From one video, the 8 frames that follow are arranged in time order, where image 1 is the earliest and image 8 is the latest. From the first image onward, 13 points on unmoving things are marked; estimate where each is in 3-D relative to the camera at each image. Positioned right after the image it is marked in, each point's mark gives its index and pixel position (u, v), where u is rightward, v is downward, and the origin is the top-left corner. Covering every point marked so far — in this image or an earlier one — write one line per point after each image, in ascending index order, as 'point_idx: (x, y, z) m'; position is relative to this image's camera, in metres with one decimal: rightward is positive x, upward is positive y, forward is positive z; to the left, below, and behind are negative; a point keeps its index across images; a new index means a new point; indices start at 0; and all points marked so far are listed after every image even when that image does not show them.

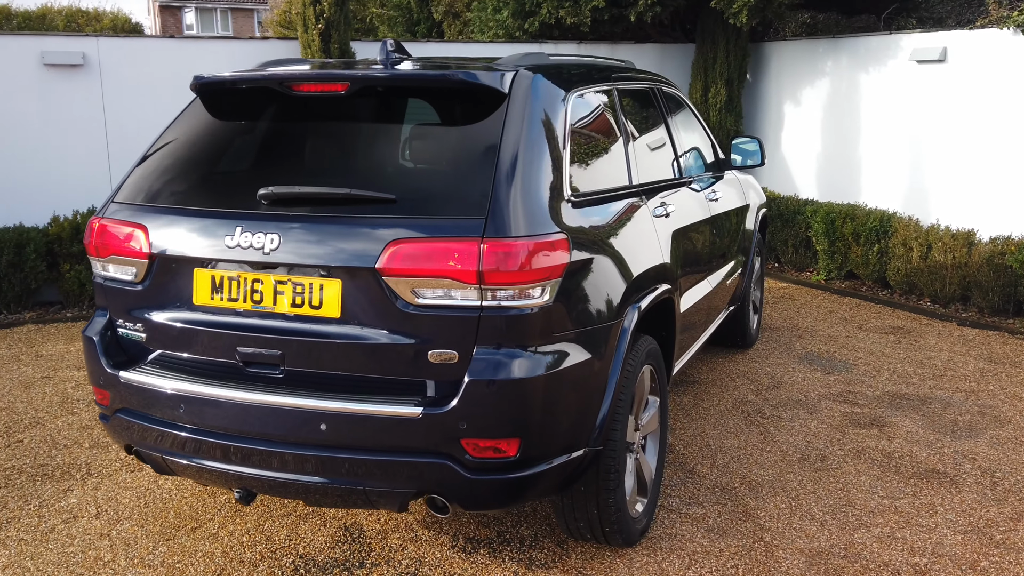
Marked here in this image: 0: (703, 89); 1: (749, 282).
0: (+1.5, +1.6, +7.5) m
1: (+1.2, 0.0, +4.5) m
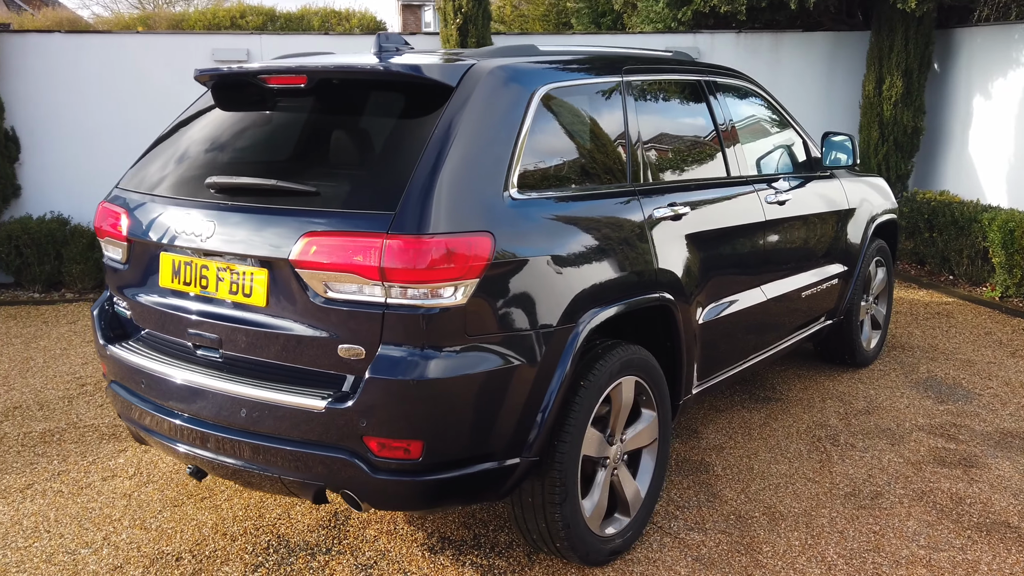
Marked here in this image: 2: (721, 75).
0: (+2.7, +1.5, +6.8) m
1: (+1.5, 0.0, +4.1) m
2: (+0.7, +0.8, +3.4) m
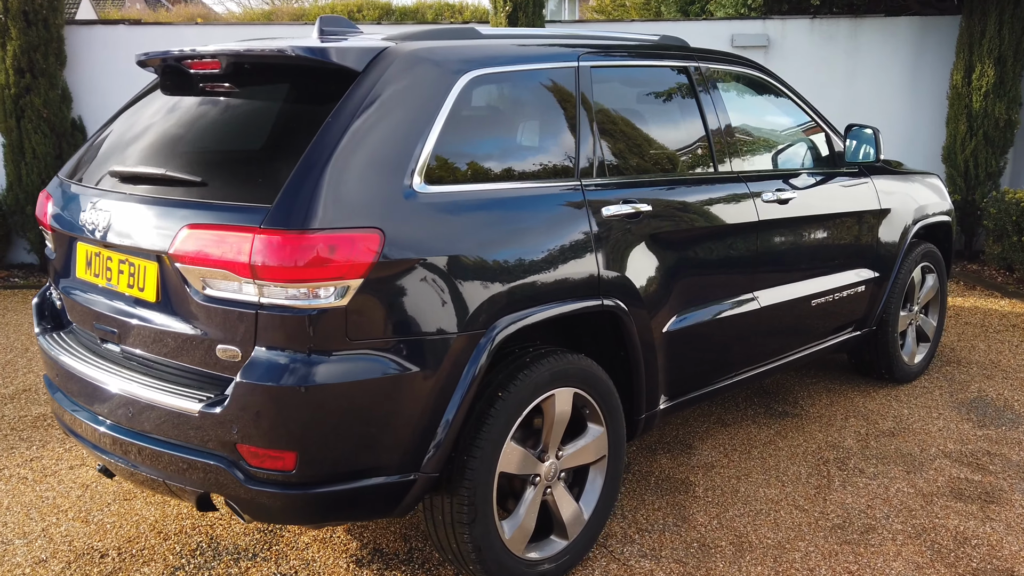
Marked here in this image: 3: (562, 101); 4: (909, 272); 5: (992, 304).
0: (+3.1, +1.5, +6.3) m
1: (+1.6, 0.0, +3.7) m
2: (+0.7, +0.8, +3.1) m
3: (+0.1, +0.5, +2.5) m
4: (+1.6, +0.1, +3.7) m
5: (+2.9, -0.1, +5.5) m
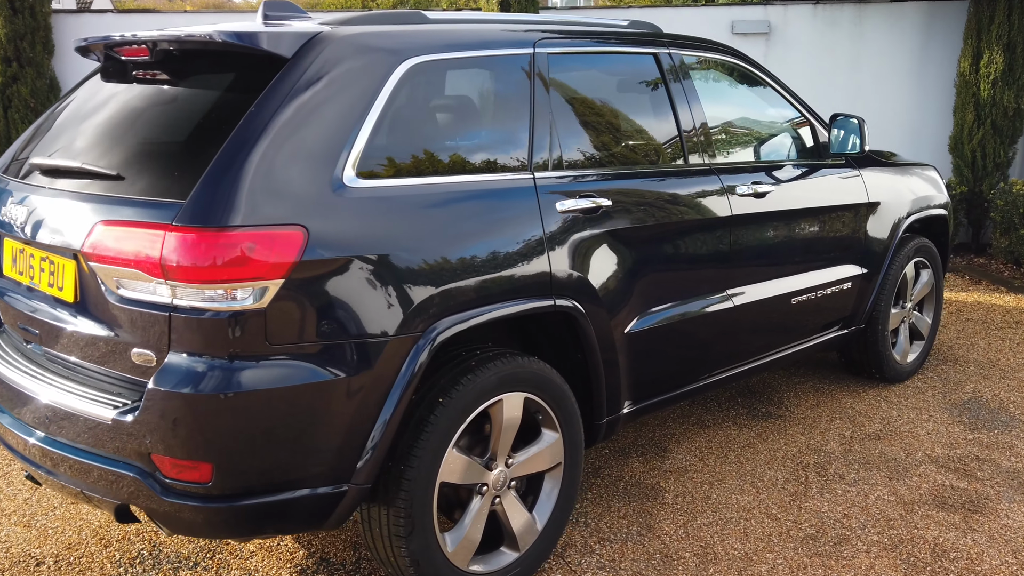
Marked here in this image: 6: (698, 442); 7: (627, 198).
0: (+3.1, +1.5, +6.1) m
1: (+1.5, 0.0, +3.6) m
2: (+0.6, +0.8, +3.0) m
3: (0.0, +0.5, +2.3) m
4: (+1.5, +0.1, +3.6) m
5: (+2.8, -0.1, +5.3) m
6: (+0.6, -0.5, +3.2) m
7: (+0.3, +0.2, +2.4) m
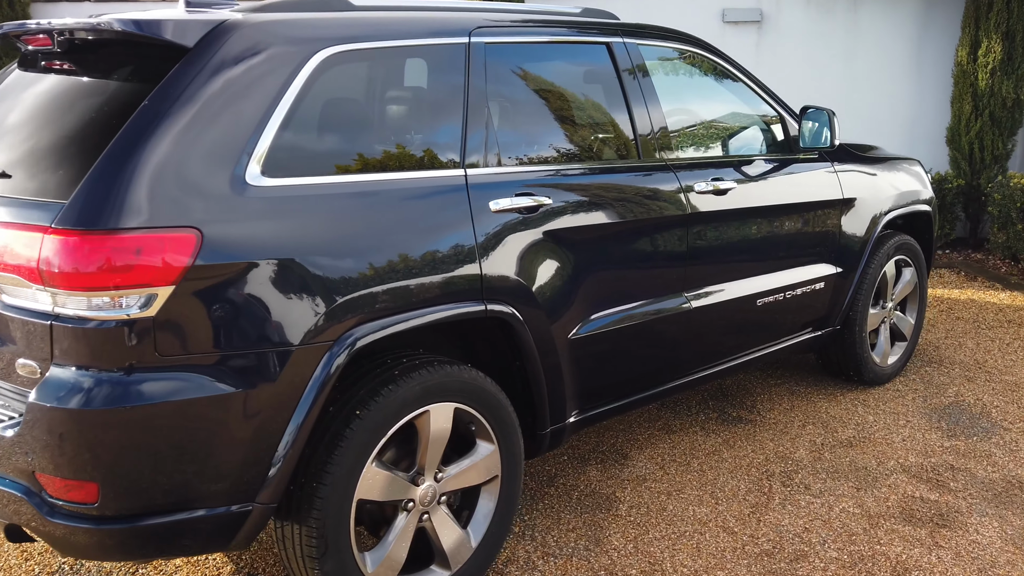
0: (+3.0, +1.6, +5.9) m
1: (+1.3, 0.0, +3.4) m
2: (+0.5, +0.8, +2.9) m
3: (-0.1, +0.5, +2.2) m
4: (+1.4, +0.1, +3.5) m
5: (+2.7, 0.0, +5.1) m
6: (+0.5, -0.5, +3.0) m
7: (+0.2, +0.2, +2.3) m
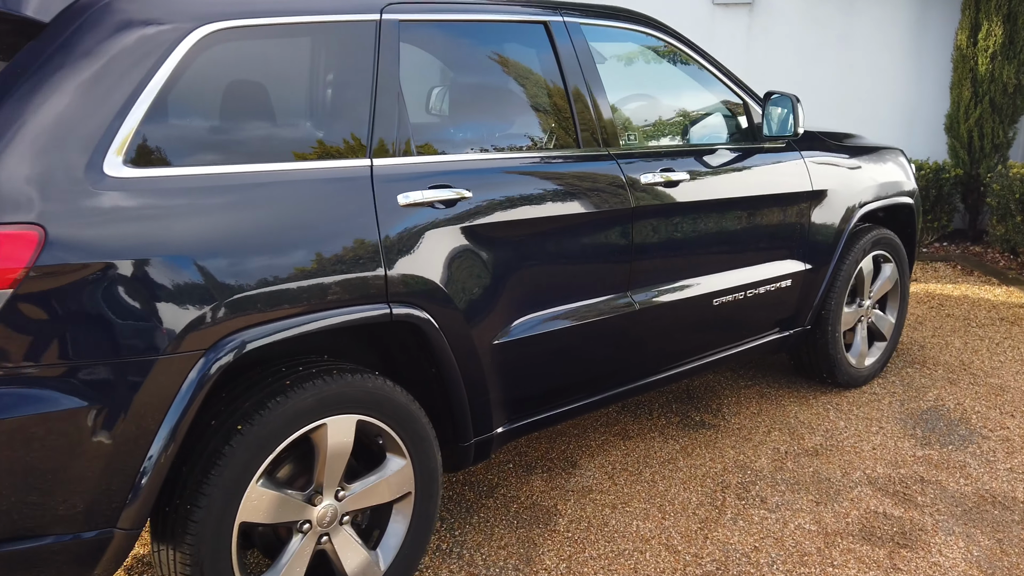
0: (+2.8, +1.6, +5.7) m
1: (+1.2, 0.0, +3.2) m
2: (+0.3, +0.8, +2.7) m
3: (-0.3, +0.5, +2.0) m
4: (+1.2, +0.1, +3.3) m
5: (+2.5, 0.0, +4.9) m
6: (+0.3, -0.5, +2.9) m
7: (0.0, +0.2, +2.1) m
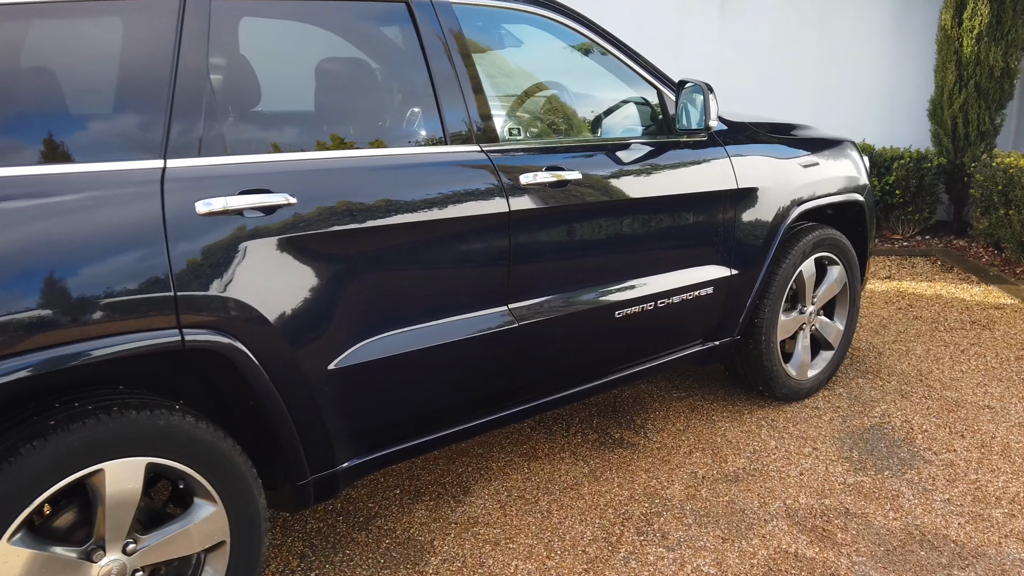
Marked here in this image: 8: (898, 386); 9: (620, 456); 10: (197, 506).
0: (+2.6, +1.6, +5.3) m
1: (+0.9, 0.0, +3.0) m
2: (0.0, +0.8, +2.4) m
3: (-0.7, +0.4, +1.8) m
4: (+0.9, +0.1, +3.0) m
5: (+2.3, 0.0, +4.6) m
6: (0.0, -0.5, +2.6) m
7: (-0.4, +0.2, +1.9) m
8: (+1.4, -0.4, +3.3) m
9: (+0.3, -0.5, +2.8) m
10: (-0.6, -0.4, +1.7) m
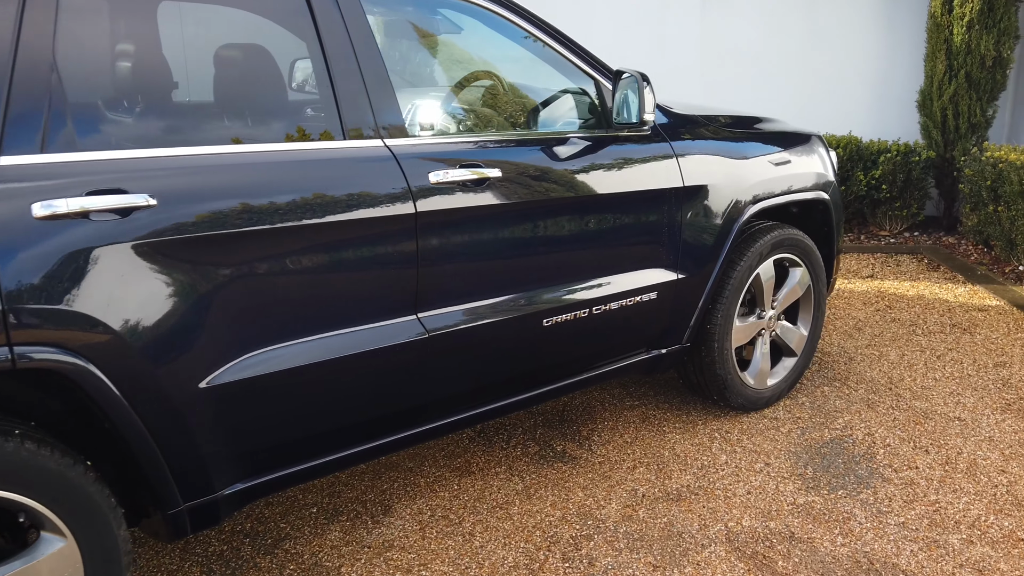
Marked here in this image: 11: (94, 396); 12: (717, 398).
0: (+2.4, +1.6, +5.1) m
1: (+0.7, 0.0, +2.8) m
2: (-0.2, +0.7, +2.2) m
3: (-0.9, +0.4, +1.6) m
4: (+0.7, +0.1, +2.8) m
5: (+2.1, 0.0, +4.4) m
6: (-0.2, -0.6, +2.4) m
7: (-0.6, +0.2, +1.7) m
8: (+1.2, -0.4, +3.1) m
9: (+0.1, -0.5, +2.6) m
10: (-0.8, -0.4, +1.6) m
11: (-0.7, -0.2, +1.6) m
12: (+0.7, -0.3, +2.9) m
